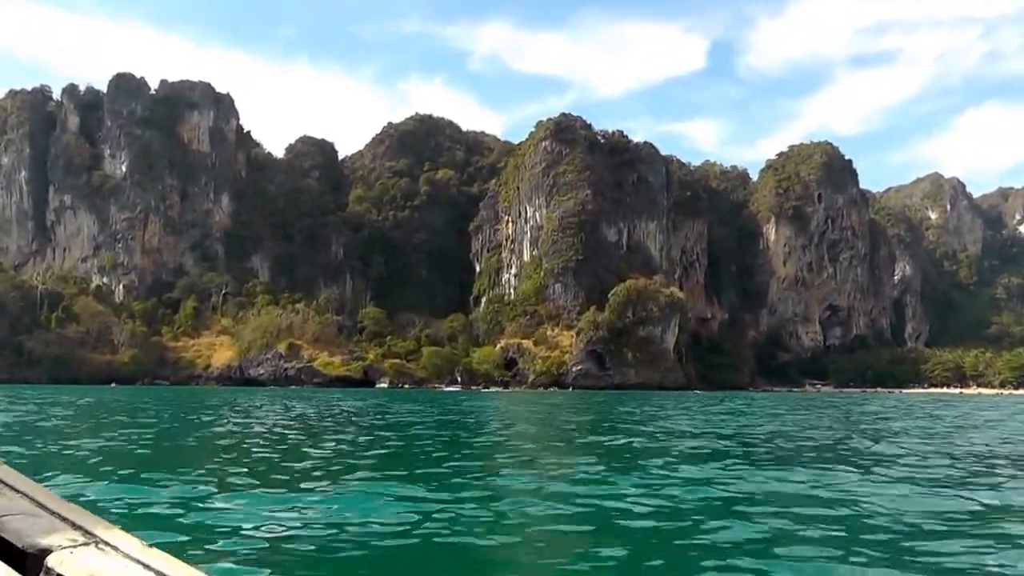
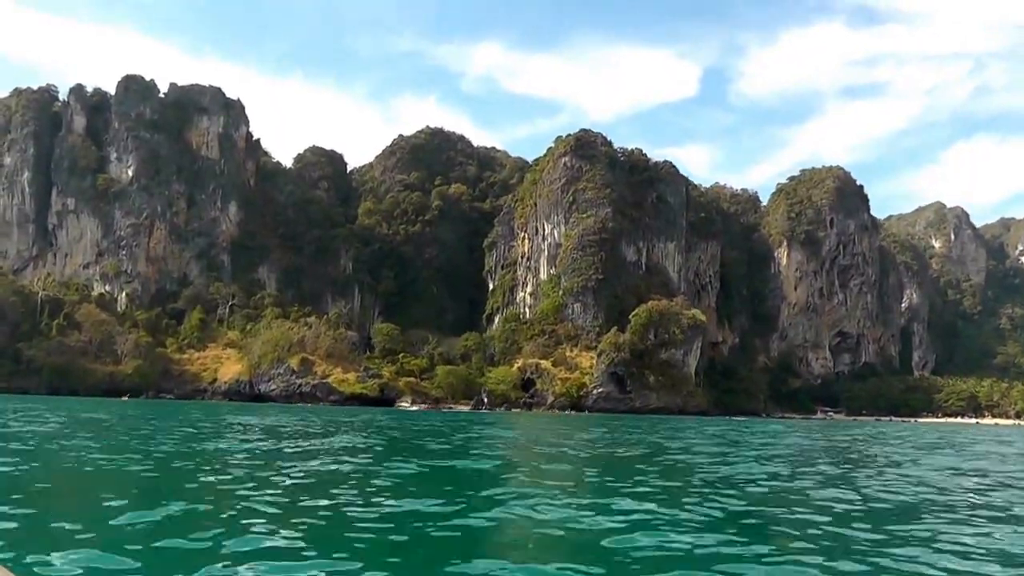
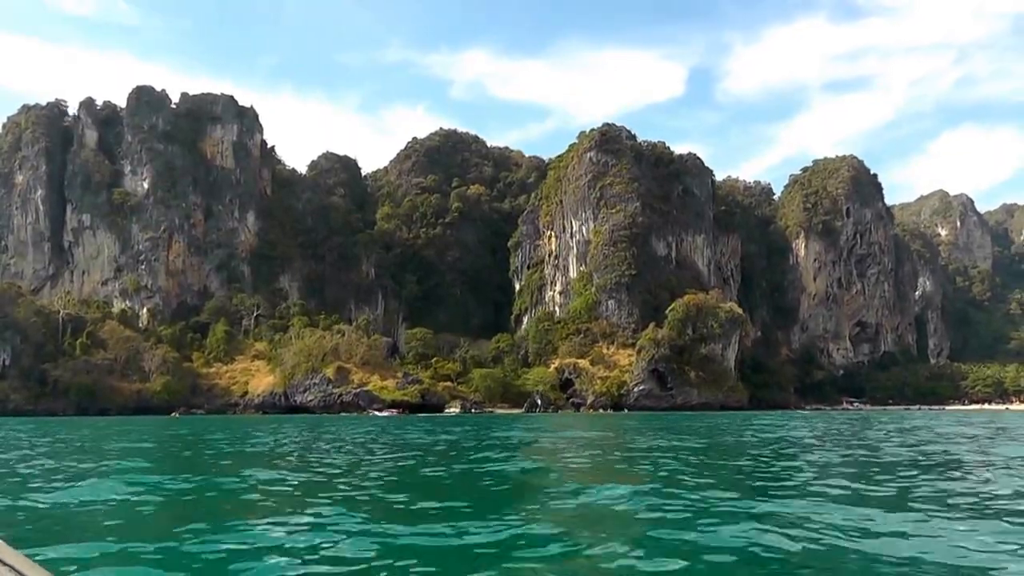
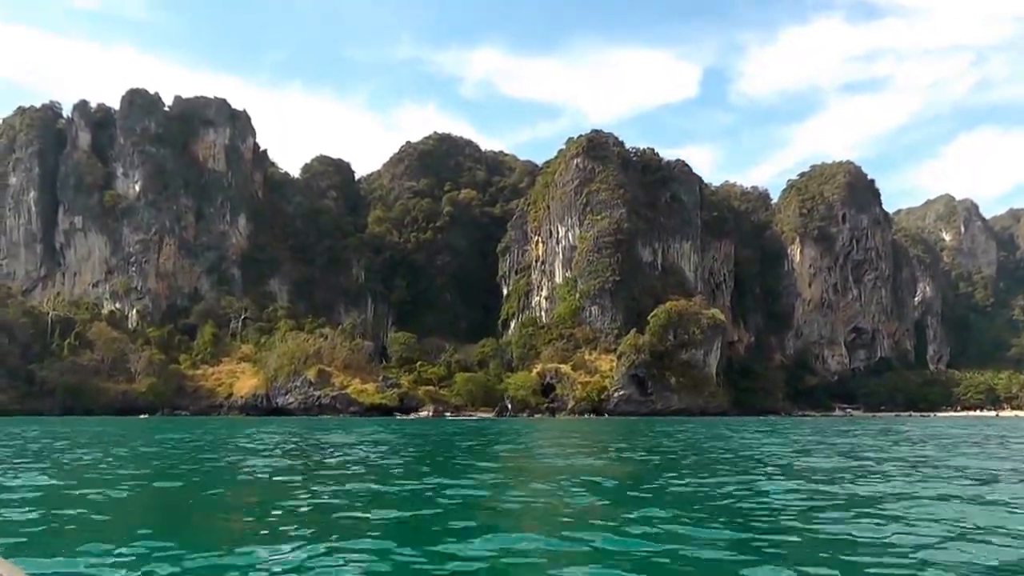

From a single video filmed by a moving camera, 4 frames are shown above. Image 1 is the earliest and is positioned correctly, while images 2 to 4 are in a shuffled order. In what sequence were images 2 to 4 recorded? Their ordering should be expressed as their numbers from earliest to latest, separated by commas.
2, 4, 3
